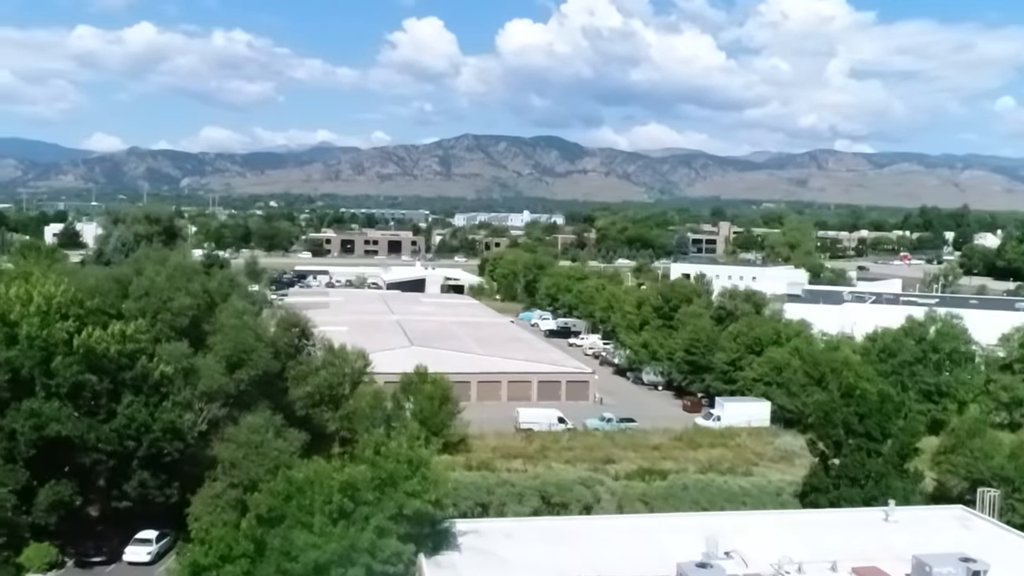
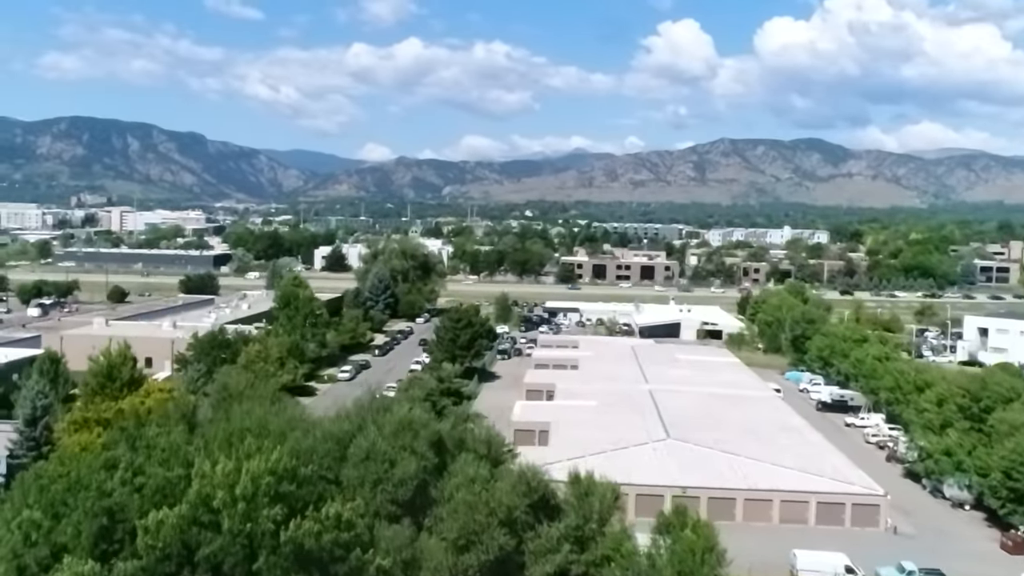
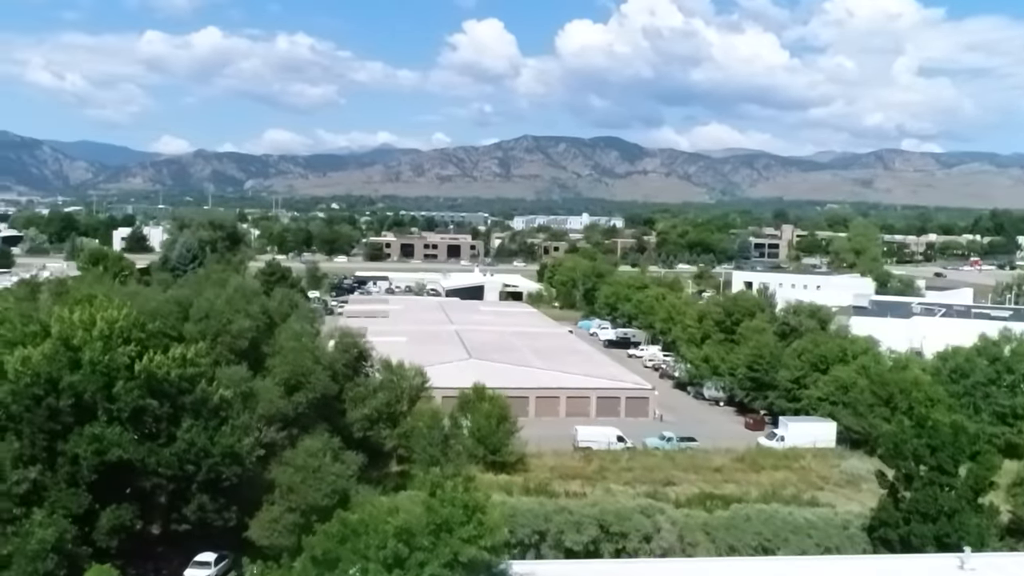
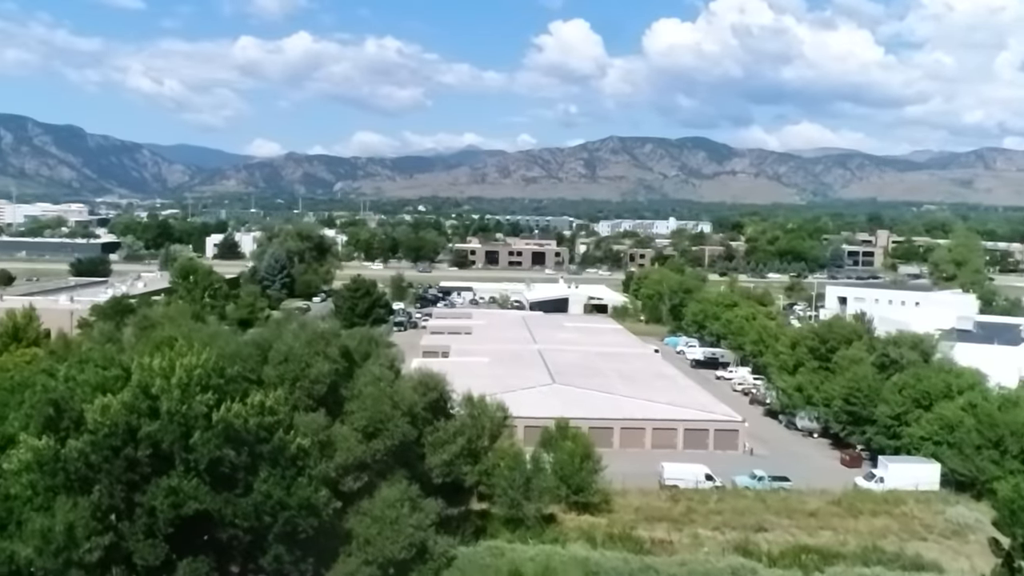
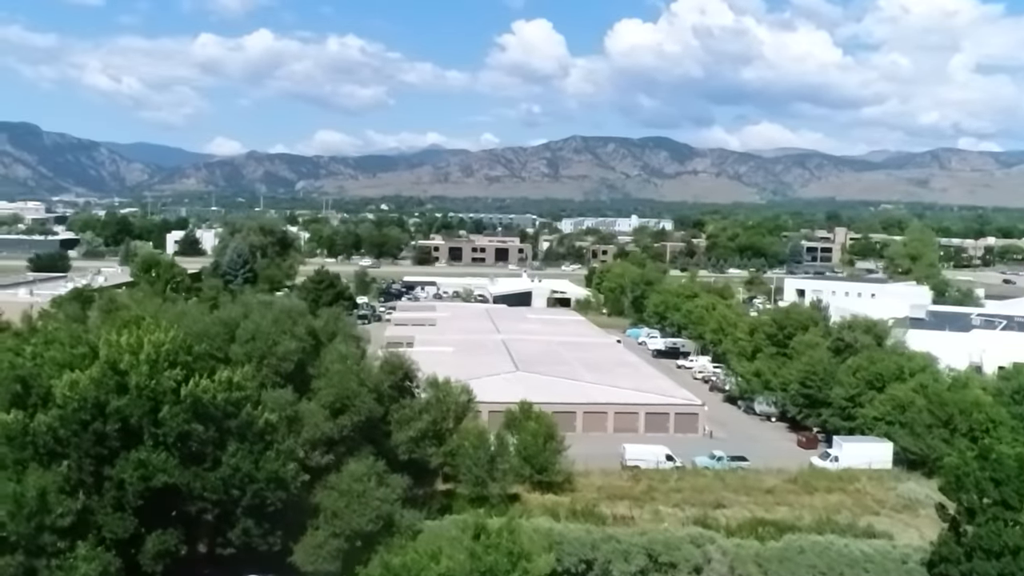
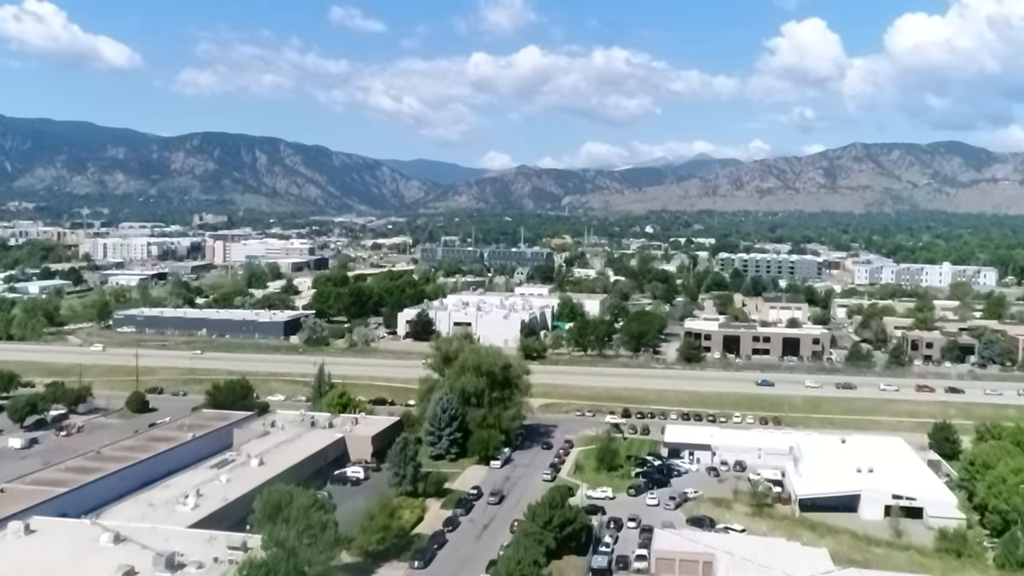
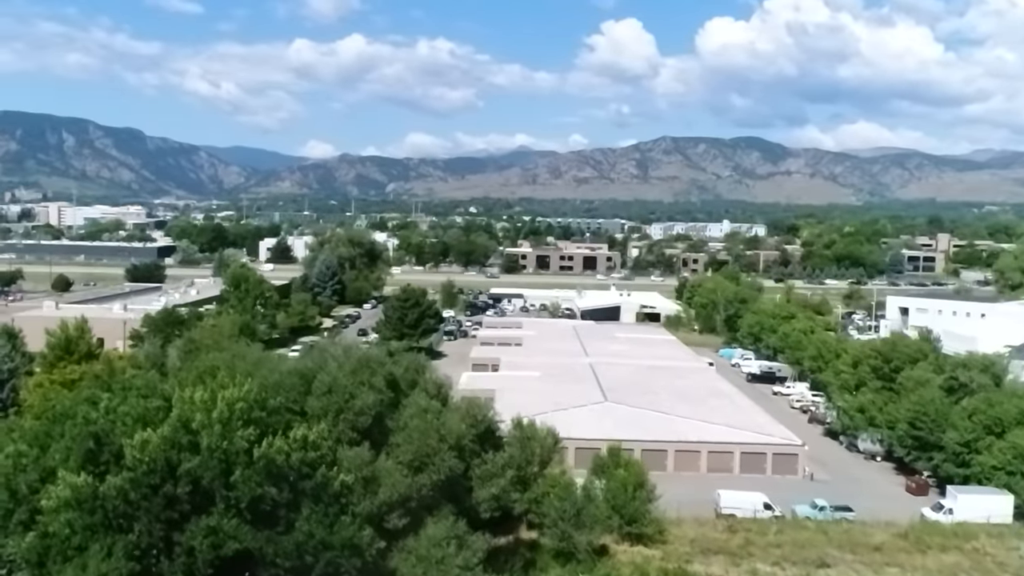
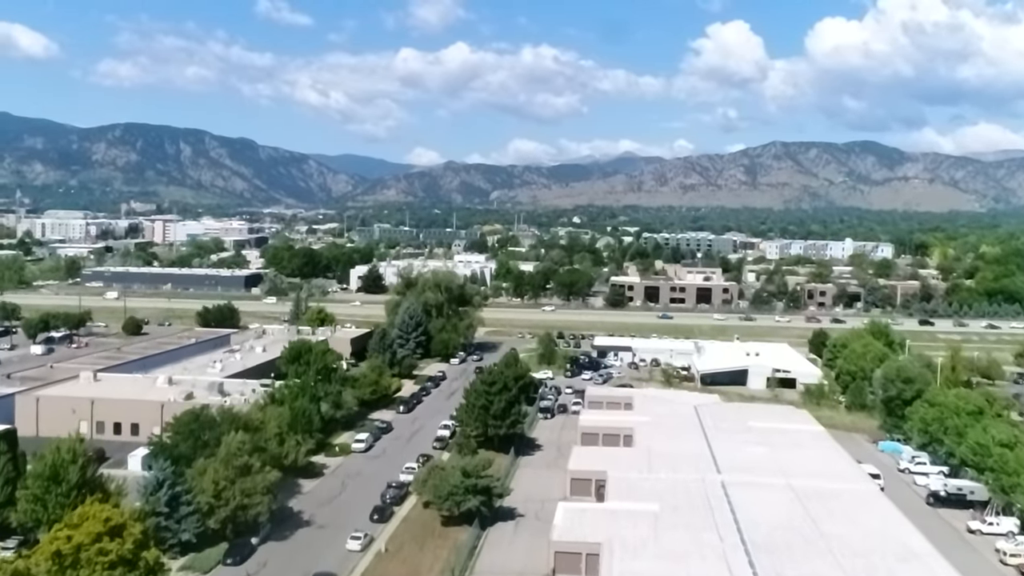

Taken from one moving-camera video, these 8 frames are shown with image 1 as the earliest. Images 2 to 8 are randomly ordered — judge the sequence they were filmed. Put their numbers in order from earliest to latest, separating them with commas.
3, 5, 4, 7, 2, 8, 6
